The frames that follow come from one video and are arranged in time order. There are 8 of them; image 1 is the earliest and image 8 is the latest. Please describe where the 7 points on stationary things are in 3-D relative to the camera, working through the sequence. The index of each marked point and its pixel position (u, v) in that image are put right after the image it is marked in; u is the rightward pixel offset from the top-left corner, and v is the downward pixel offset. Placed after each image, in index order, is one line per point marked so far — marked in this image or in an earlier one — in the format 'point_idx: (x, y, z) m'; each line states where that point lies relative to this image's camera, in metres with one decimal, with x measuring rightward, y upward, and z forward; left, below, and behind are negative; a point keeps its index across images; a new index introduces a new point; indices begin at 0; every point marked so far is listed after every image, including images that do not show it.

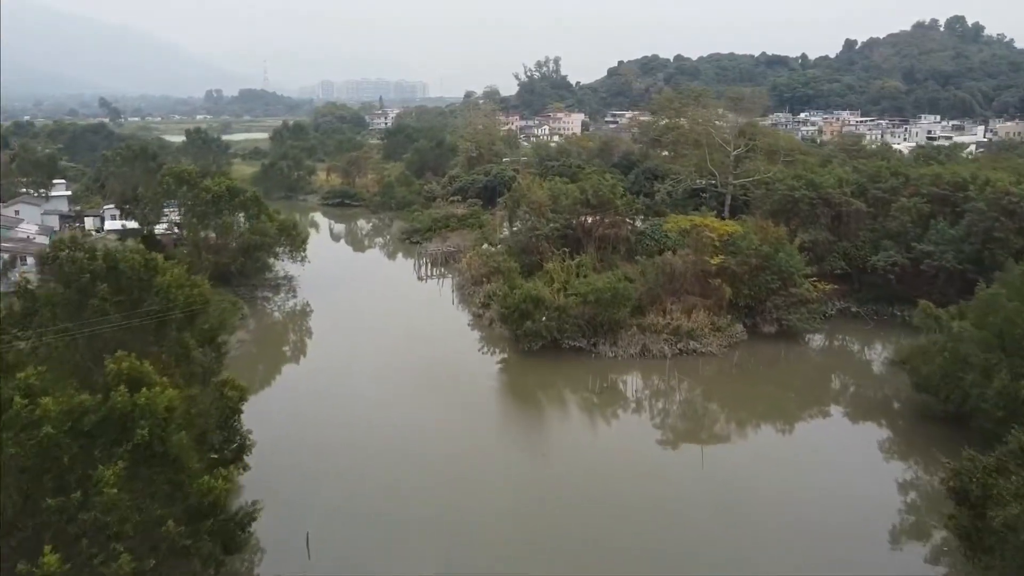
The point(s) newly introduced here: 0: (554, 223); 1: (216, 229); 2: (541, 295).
0: (+1.0, +1.5, +19.3) m
1: (-6.8, +1.4, +18.8) m
2: (+0.5, -0.2, +15.0) m
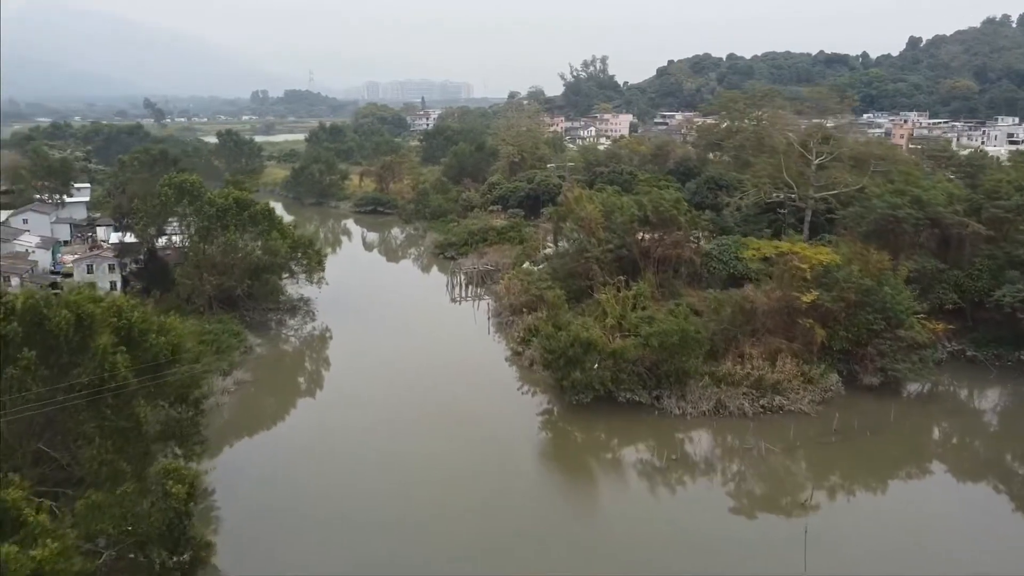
0: (+2.0, +0.9, +16.6) m
1: (-5.9, +0.8, +16.6) m
2: (+1.2, -0.8, +12.3) m
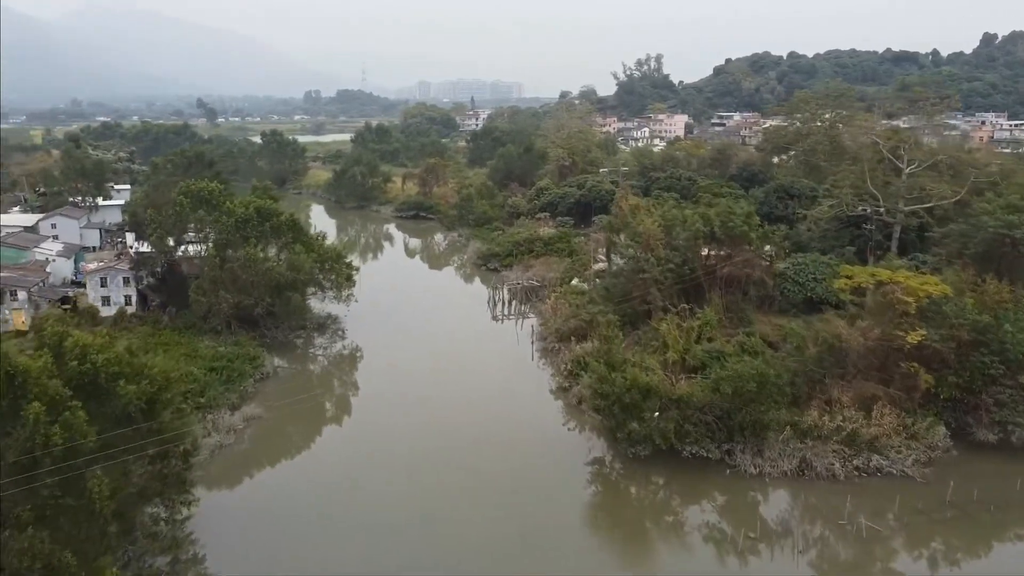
0: (+2.8, +0.5, +14.7) m
1: (-5.0, +0.5, +15.1) m
2: (+1.8, -1.2, +10.4) m
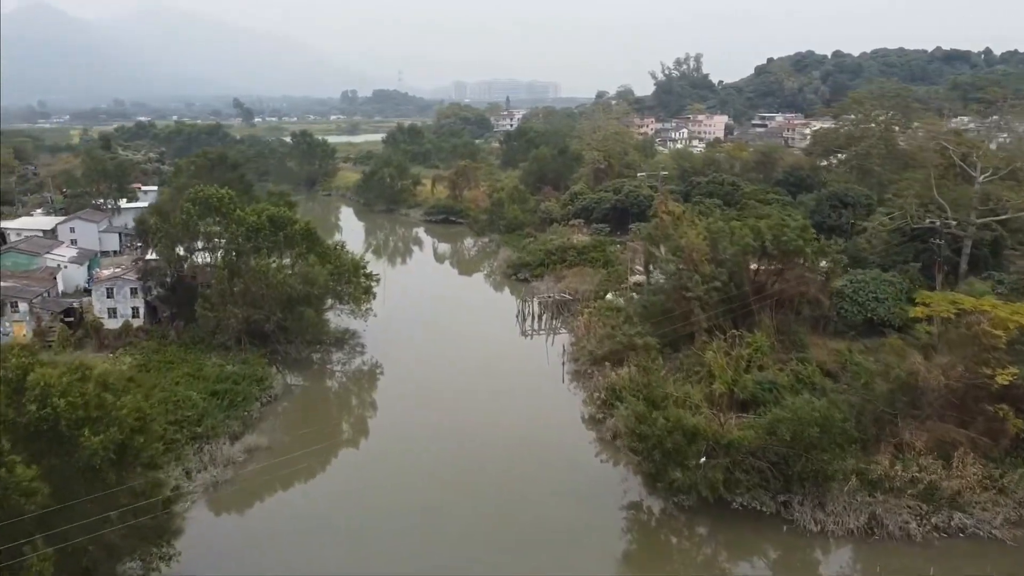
0: (+3.3, +0.1, +13.4) m
1: (-4.5, +0.2, +14.1) m
2: (+2.1, -1.6, +9.1) m
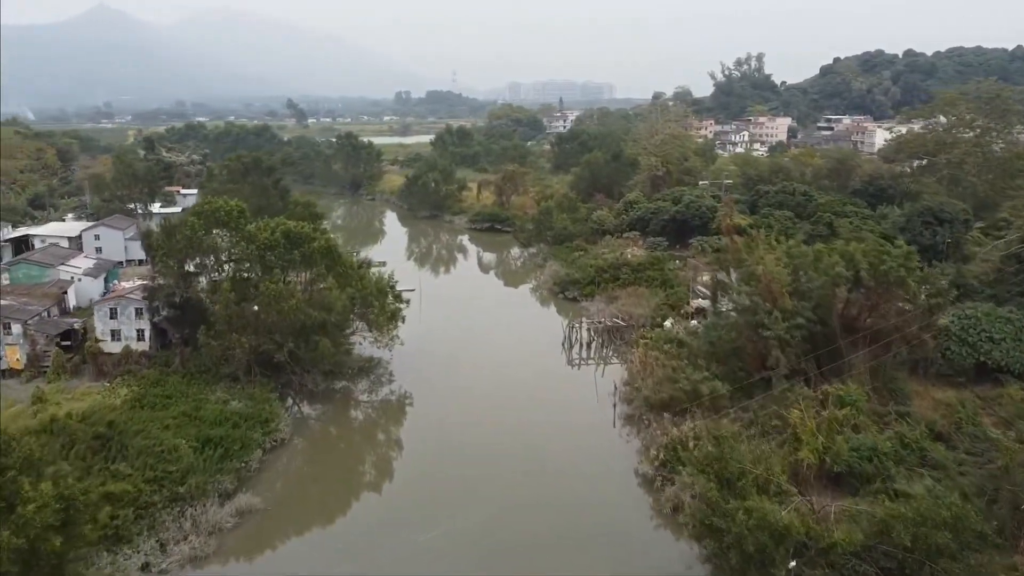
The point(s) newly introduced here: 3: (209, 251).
0: (+3.9, -0.4, +11.2) m
1: (-3.9, -0.2, +12.5) m
2: (+2.4, -2.0, +7.1) m
3: (-4.9, +0.6, +13.1) m
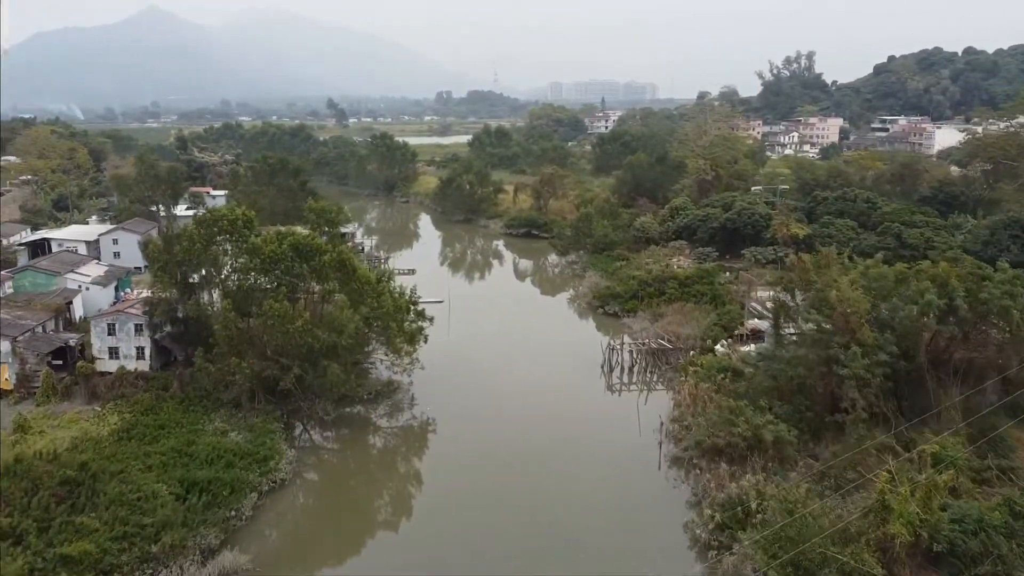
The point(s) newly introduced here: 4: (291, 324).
0: (+4.3, -0.7, +9.6) m
1: (-3.4, -0.4, +11.2) m
2: (+2.6, -2.4, +5.5) m
3: (-4.4, +0.4, +11.9) m
4: (-3.0, -0.5, +11.0) m
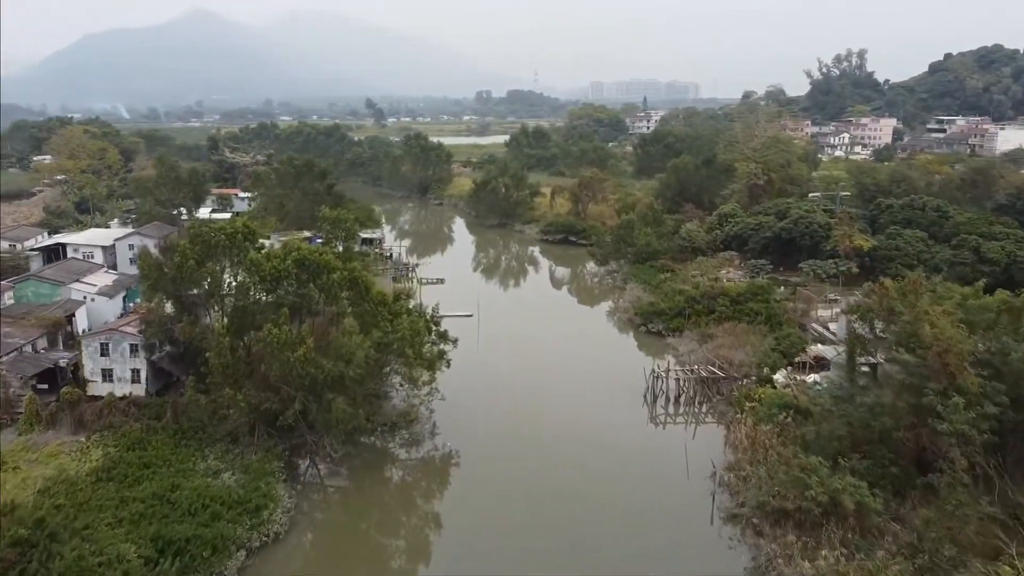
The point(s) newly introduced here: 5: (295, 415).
0: (+4.6, -1.1, +8.0) m
1: (-3.0, -0.7, +9.9) m
2: (+2.7, -2.7, +4.0) m
3: (-4.0, +0.1, +10.6) m
4: (-2.6, -0.8, +9.7) m
5: (-2.7, -1.6, +10.2) m
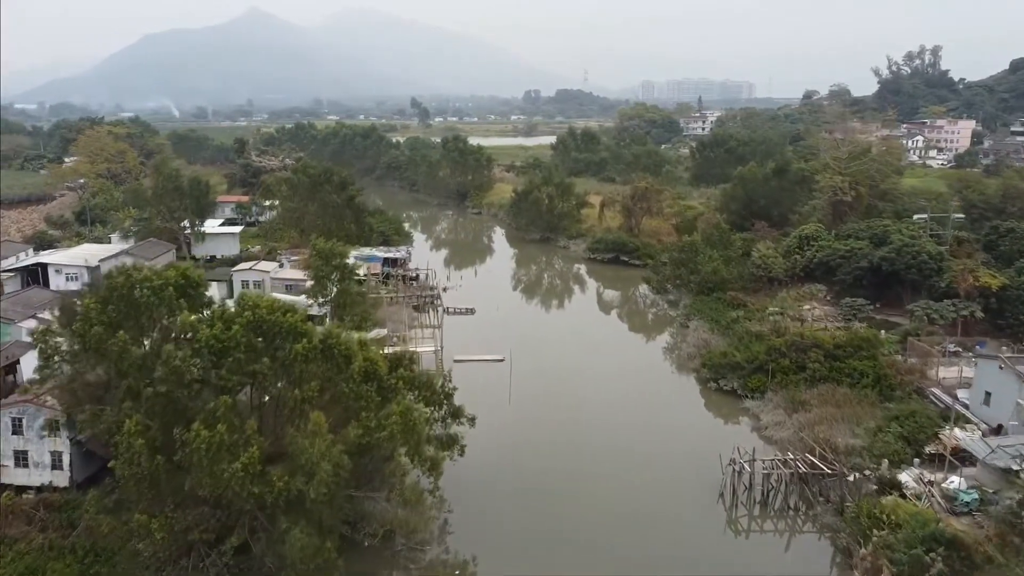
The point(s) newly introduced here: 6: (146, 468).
0: (+4.7, -1.9, +4.7) m
1: (-2.8, -1.4, +7.1) m
2: (+2.5, -3.5, +0.8) m
3: (-3.7, -0.6, +7.8) m
4: (-2.4, -1.5, +6.9) m
5: (-2.5, -2.3, +7.3) m
6: (-3.2, -1.5, +7.2) m
